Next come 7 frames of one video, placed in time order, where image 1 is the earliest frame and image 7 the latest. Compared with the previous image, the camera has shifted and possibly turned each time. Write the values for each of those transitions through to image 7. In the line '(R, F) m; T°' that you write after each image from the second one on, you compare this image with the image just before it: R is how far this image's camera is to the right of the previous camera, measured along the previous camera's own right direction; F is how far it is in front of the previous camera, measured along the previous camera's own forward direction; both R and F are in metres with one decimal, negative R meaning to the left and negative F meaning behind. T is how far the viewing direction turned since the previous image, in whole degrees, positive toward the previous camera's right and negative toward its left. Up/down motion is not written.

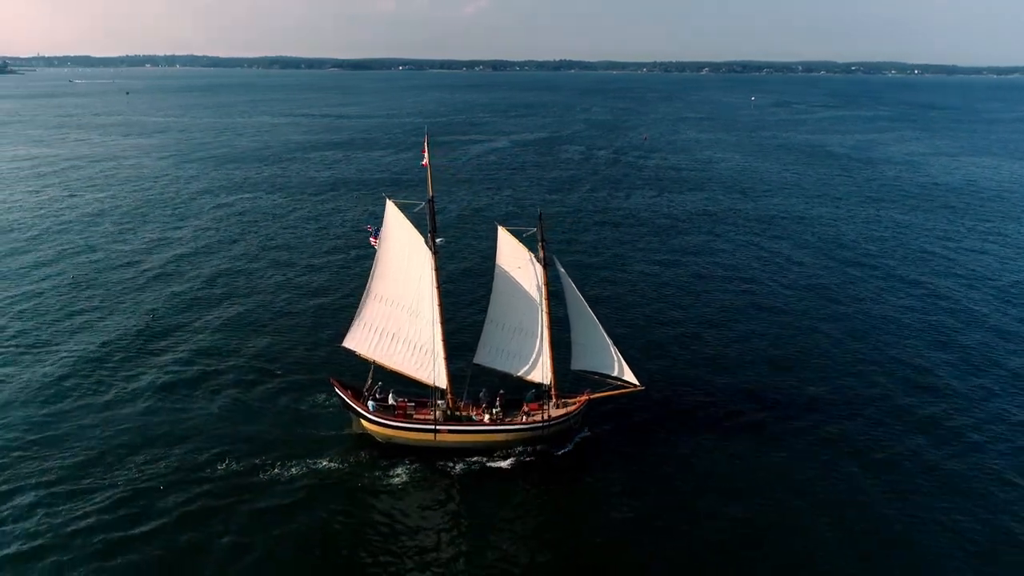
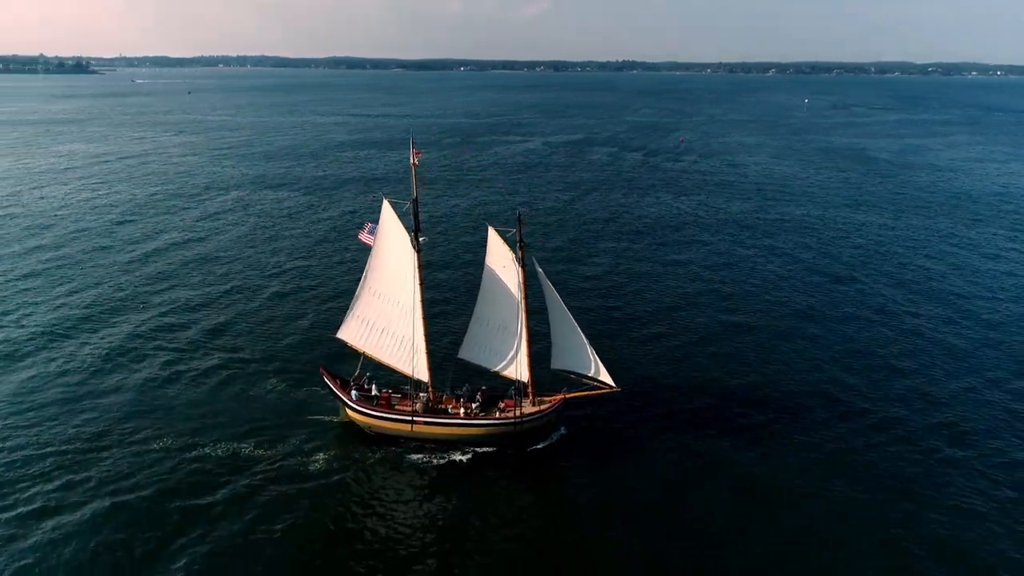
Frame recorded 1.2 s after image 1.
(+6.7, -0.9) m; -5°
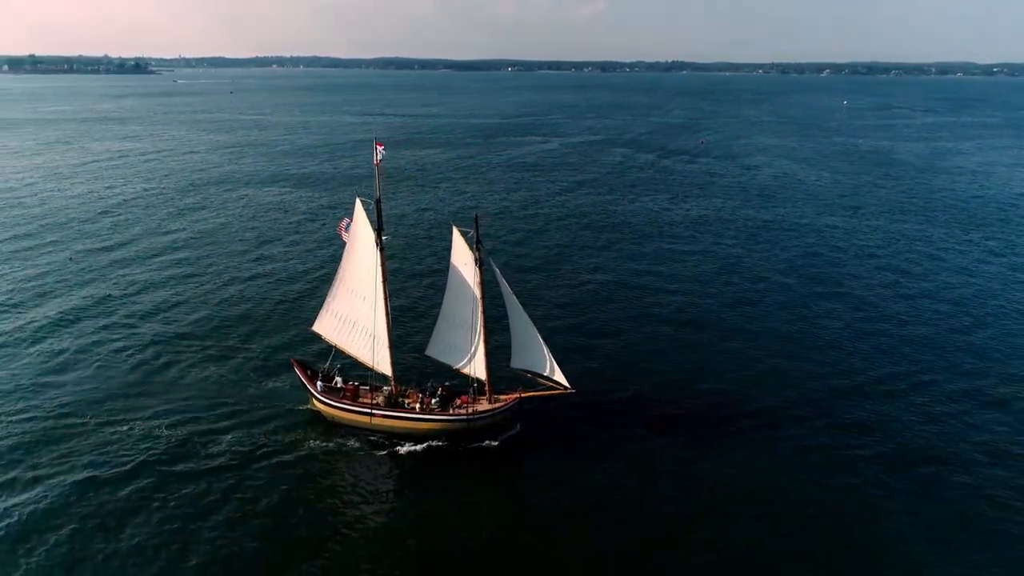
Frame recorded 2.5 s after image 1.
(+7.5, -0.4) m; -4°
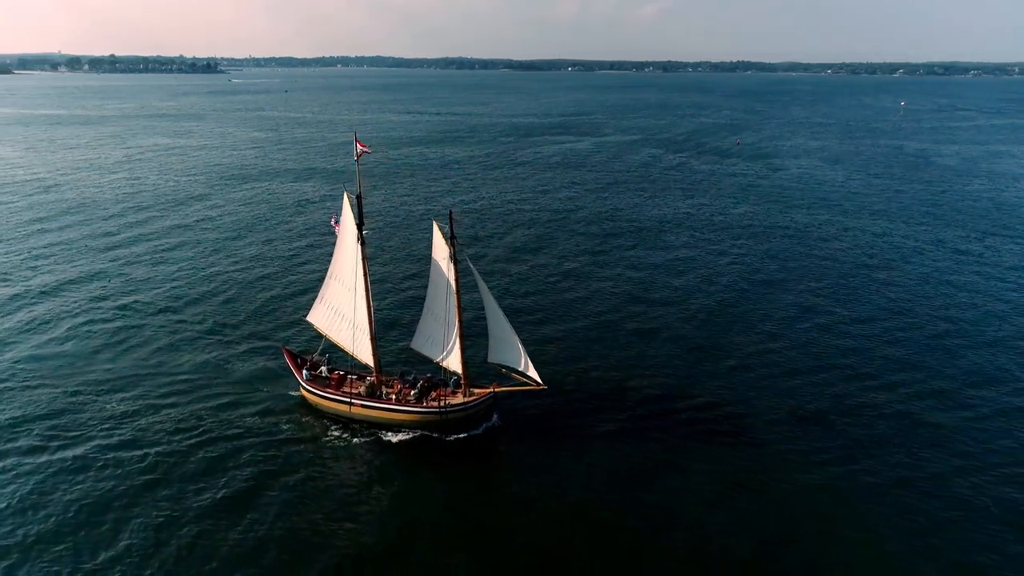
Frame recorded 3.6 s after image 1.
(+7.0, 0.0) m; -5°
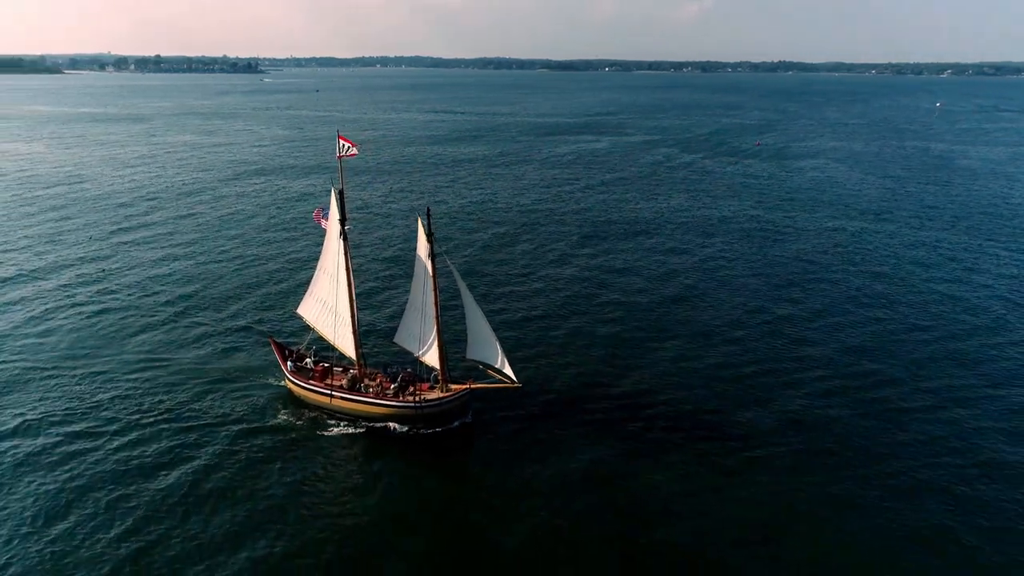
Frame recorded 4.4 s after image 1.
(+5.1, -0.1) m; -3°
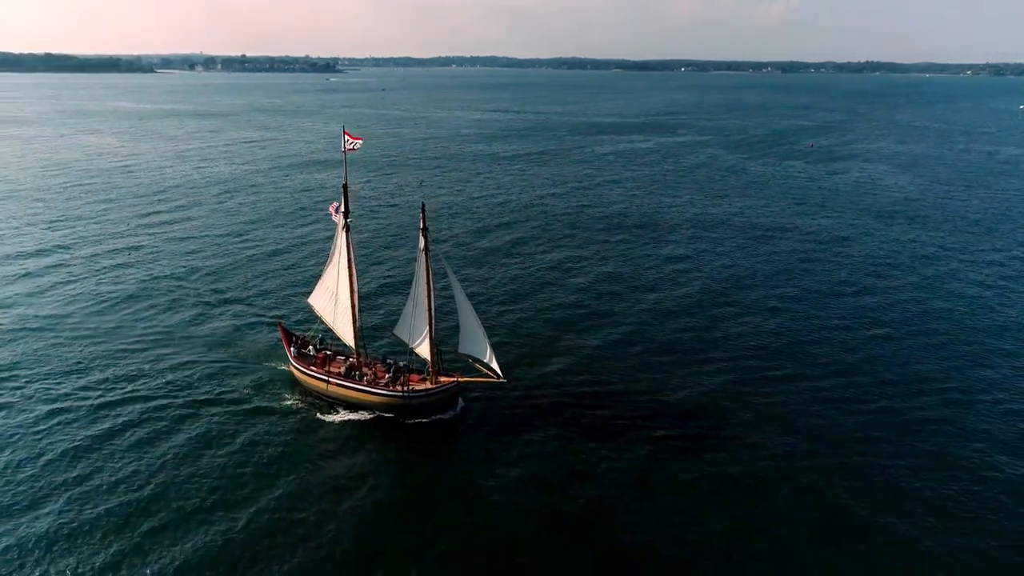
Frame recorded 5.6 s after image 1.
(+7.0, +0.1) m; -6°
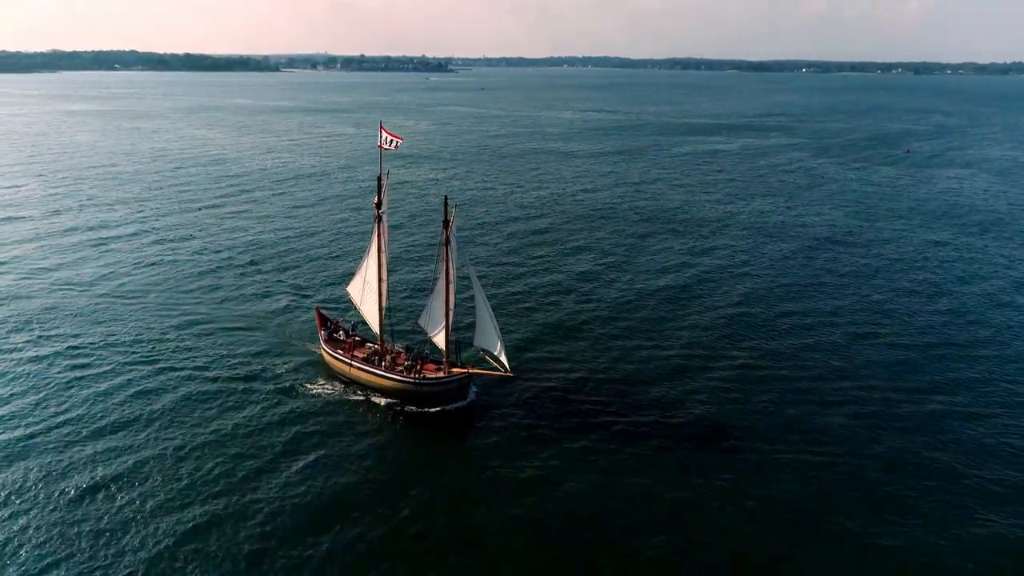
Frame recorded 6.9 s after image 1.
(+7.9, +0.5) m; -9°
